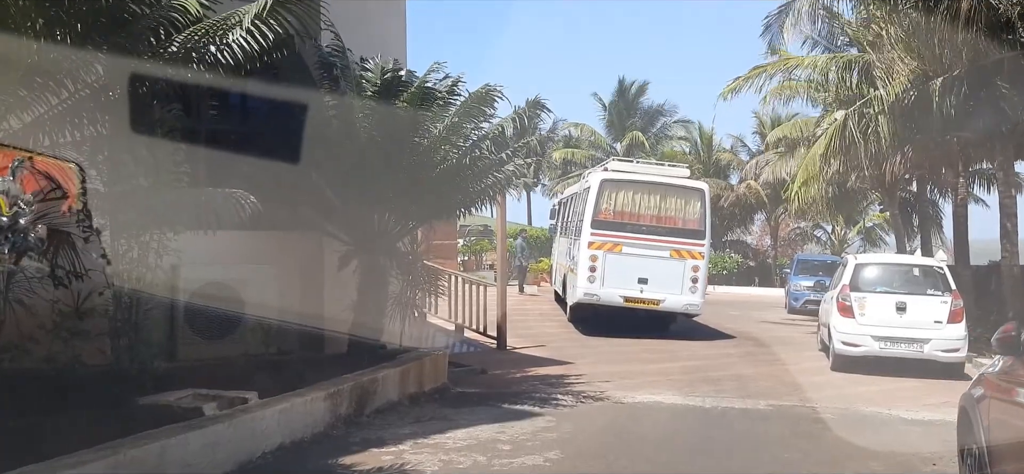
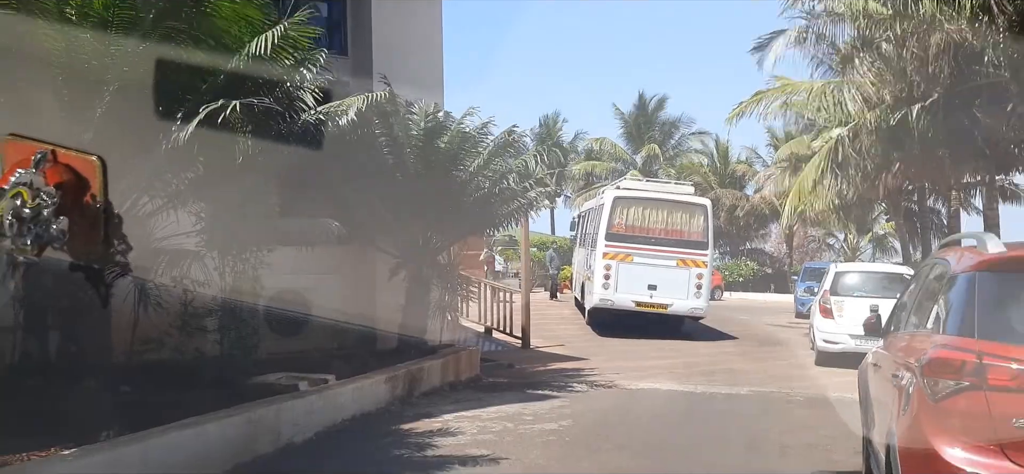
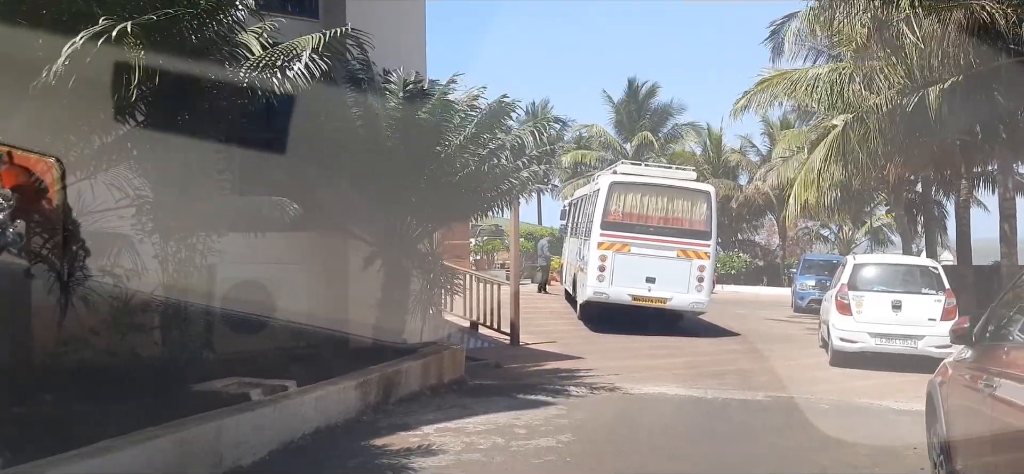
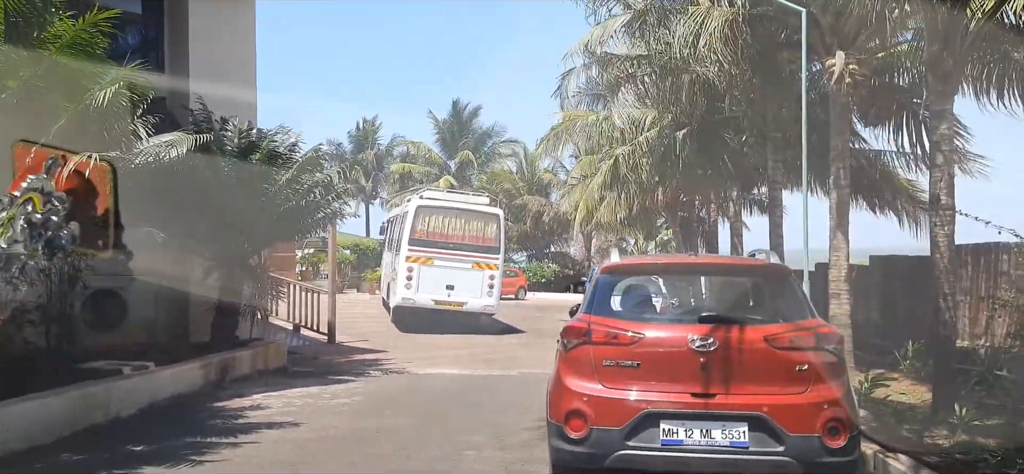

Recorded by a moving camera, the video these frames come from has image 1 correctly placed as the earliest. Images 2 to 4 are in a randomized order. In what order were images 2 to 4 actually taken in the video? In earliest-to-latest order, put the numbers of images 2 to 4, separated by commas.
3, 2, 4
